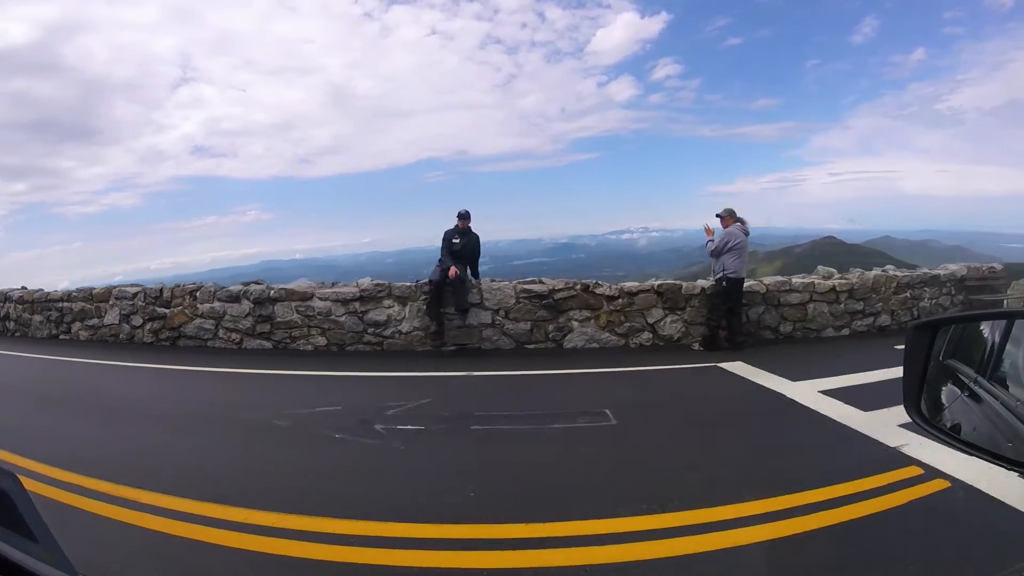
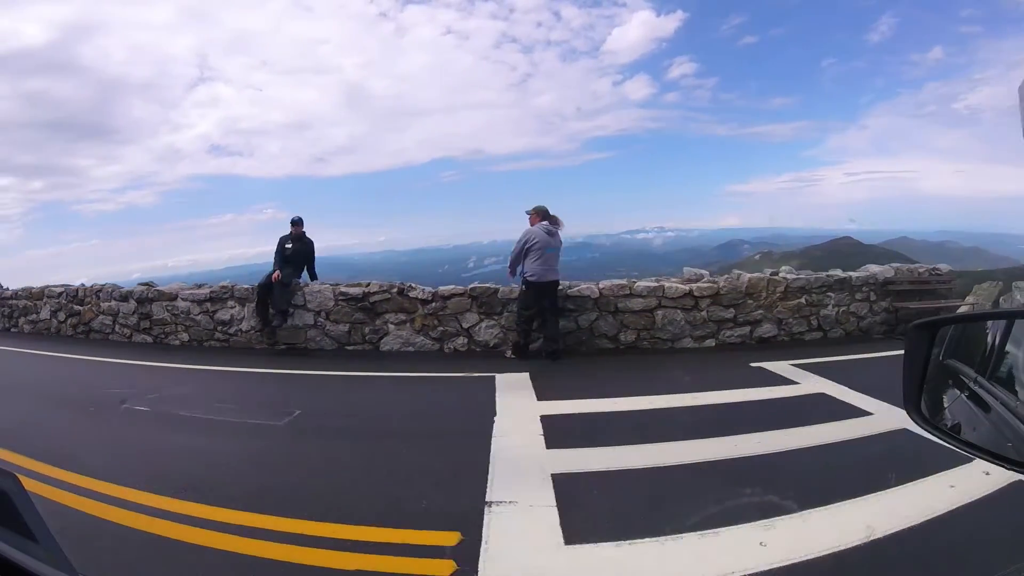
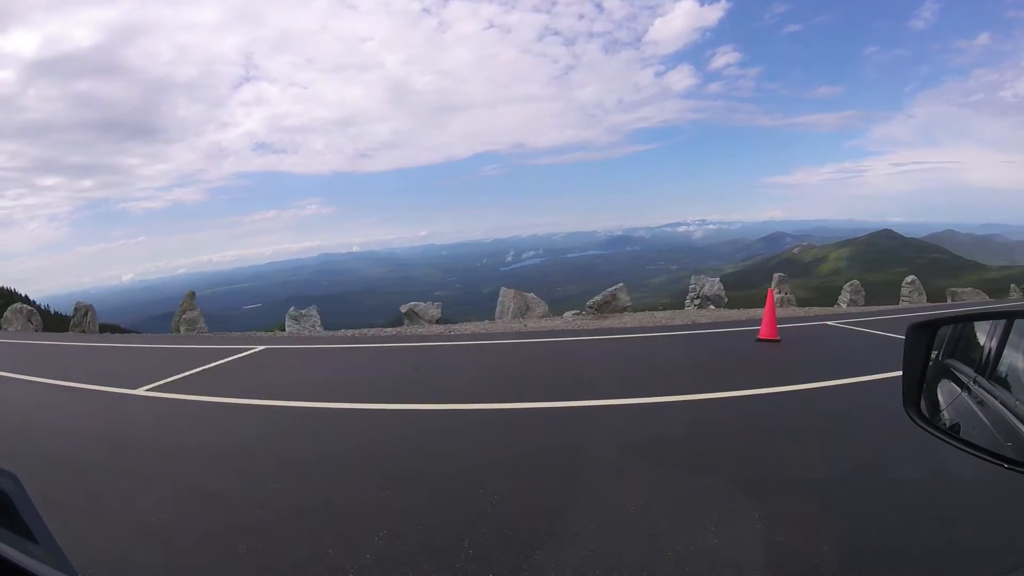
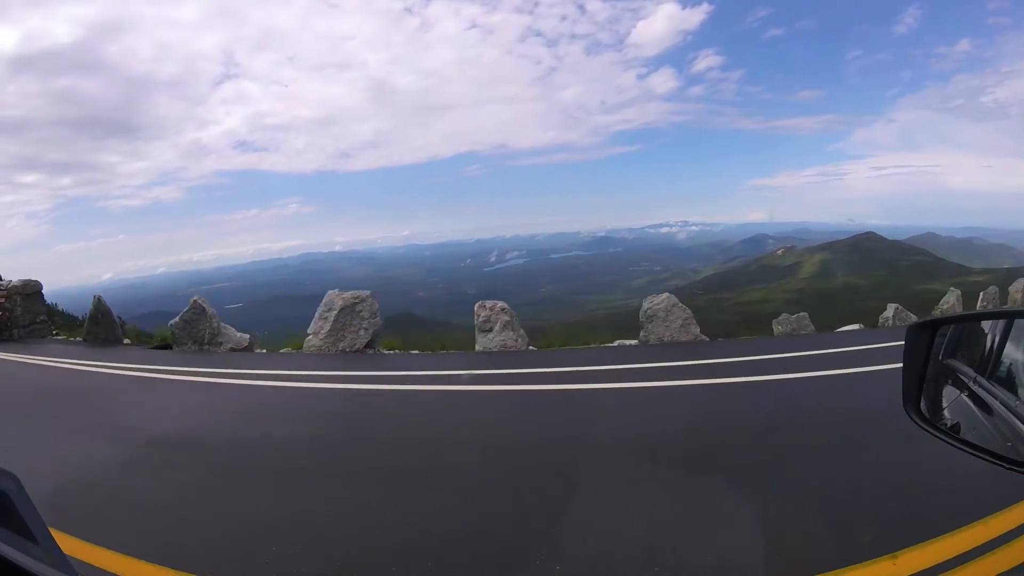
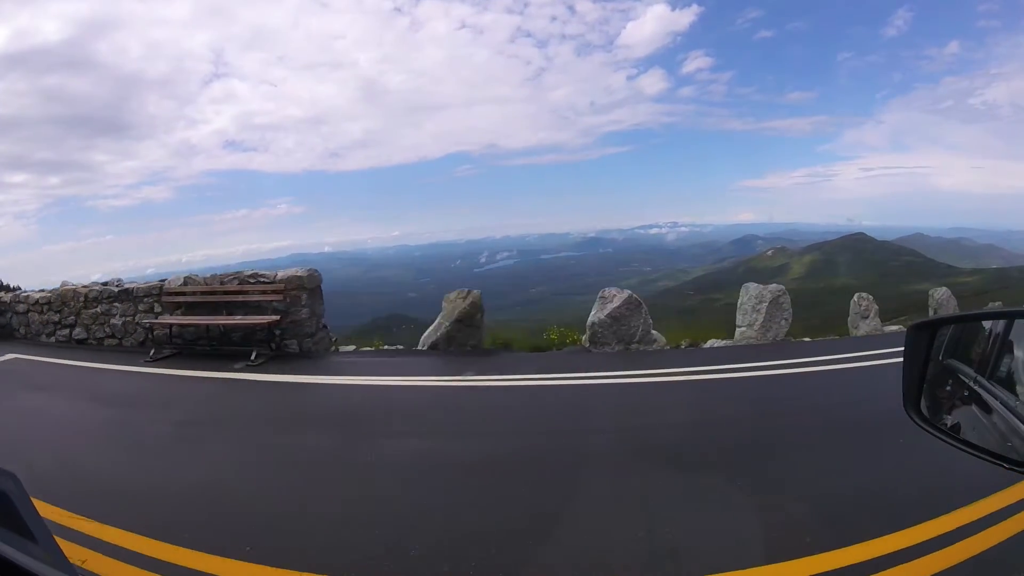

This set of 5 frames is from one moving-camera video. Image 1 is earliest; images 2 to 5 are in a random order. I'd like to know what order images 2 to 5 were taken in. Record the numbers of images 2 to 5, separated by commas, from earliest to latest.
2, 5, 4, 3
